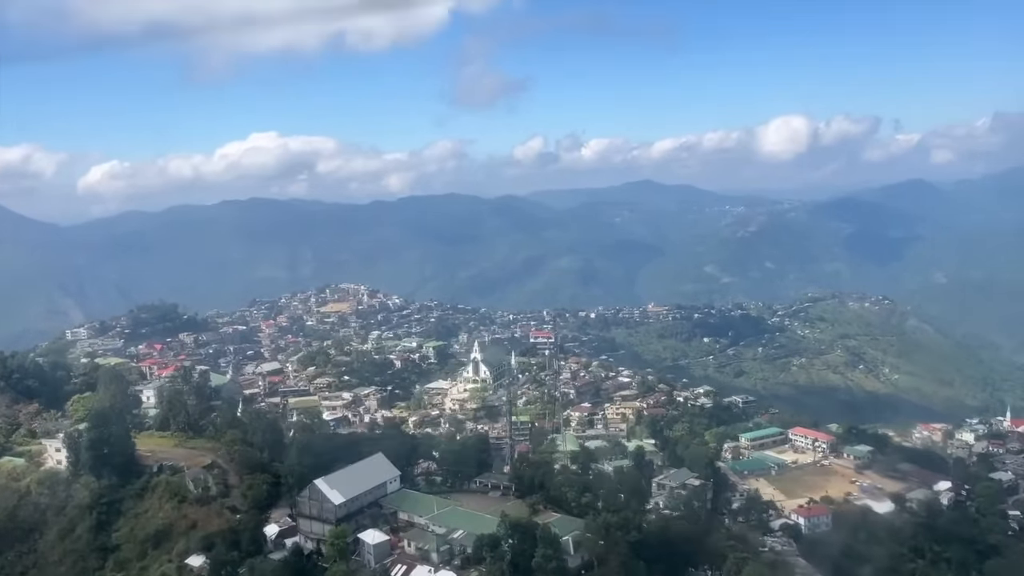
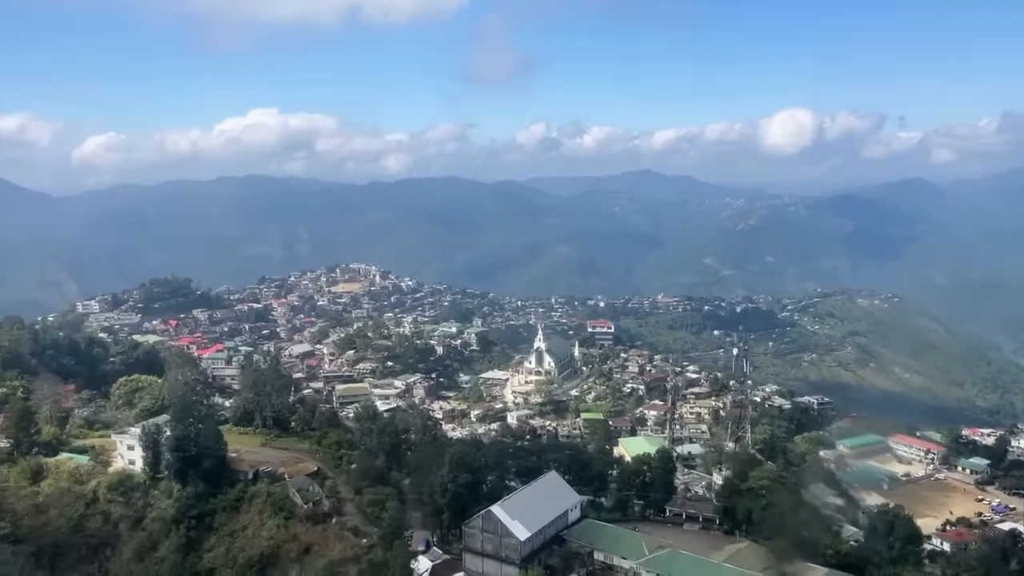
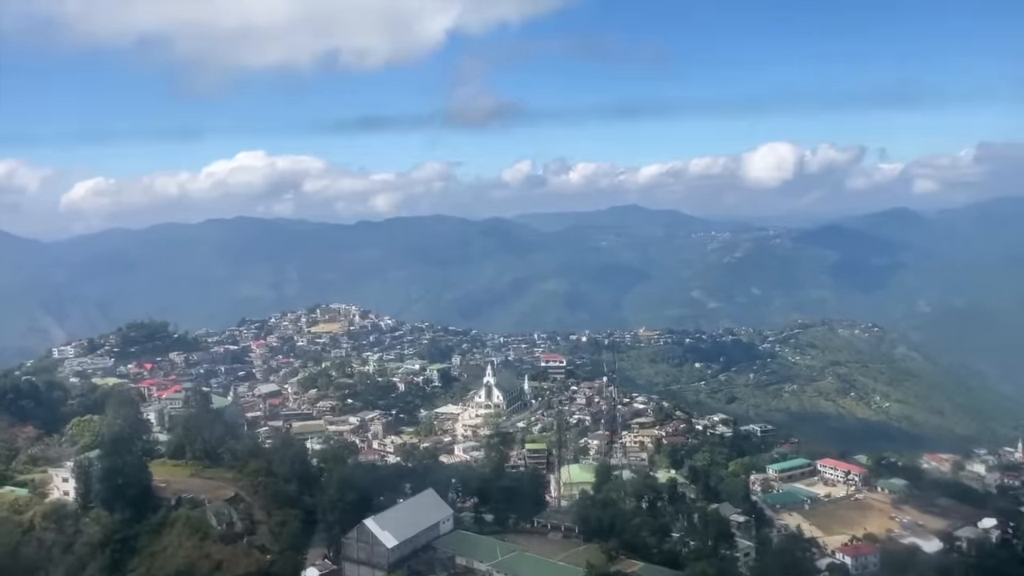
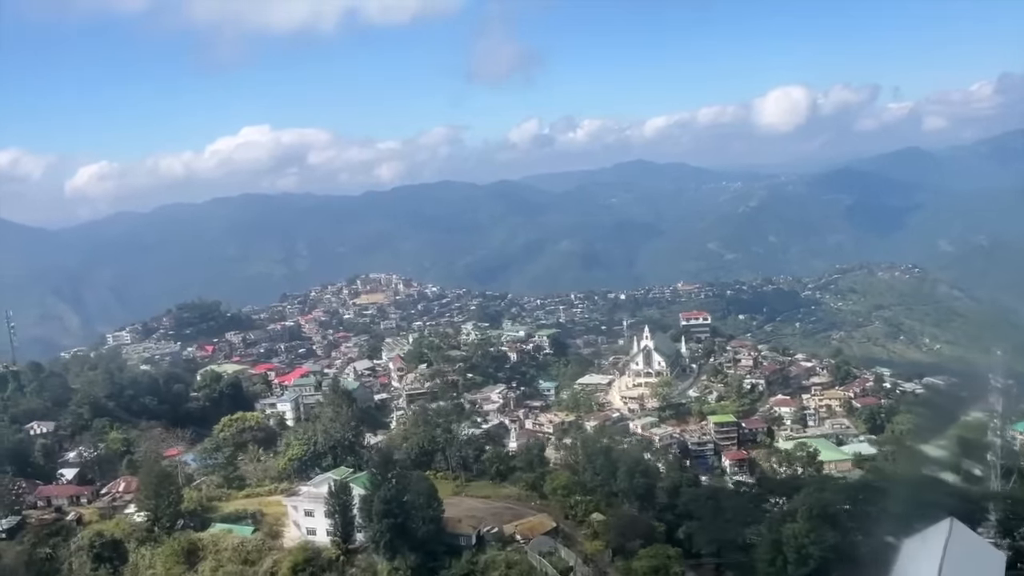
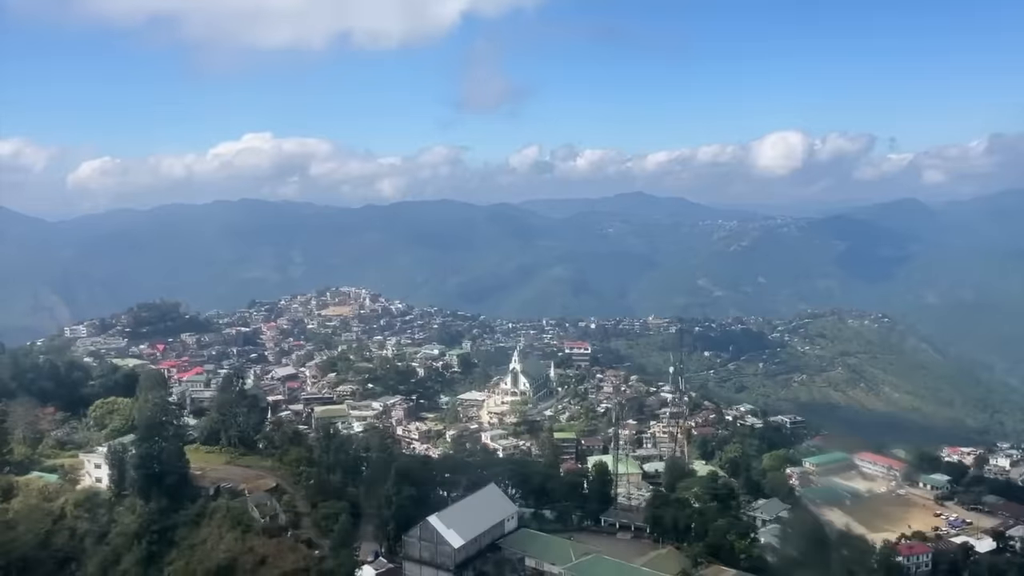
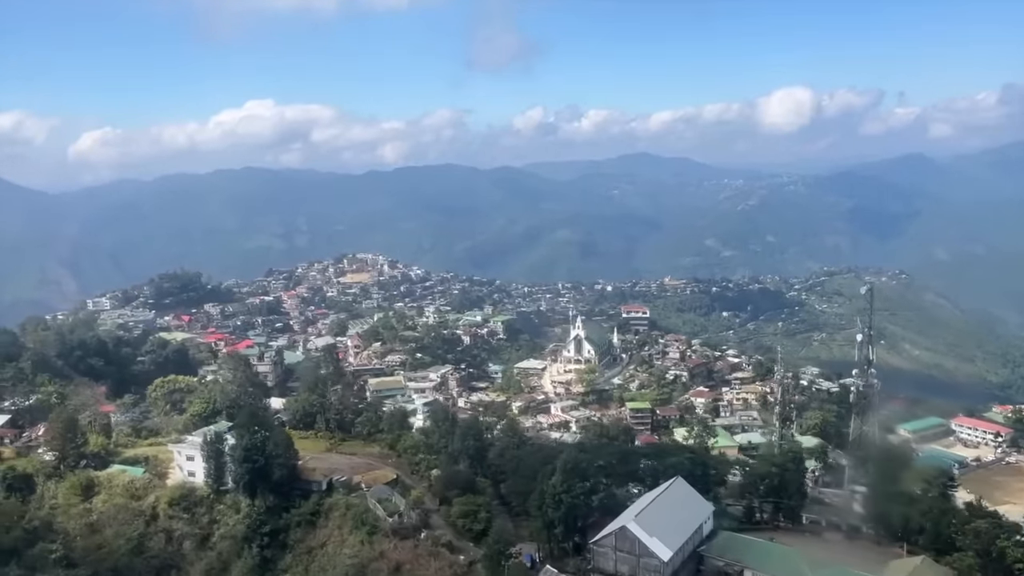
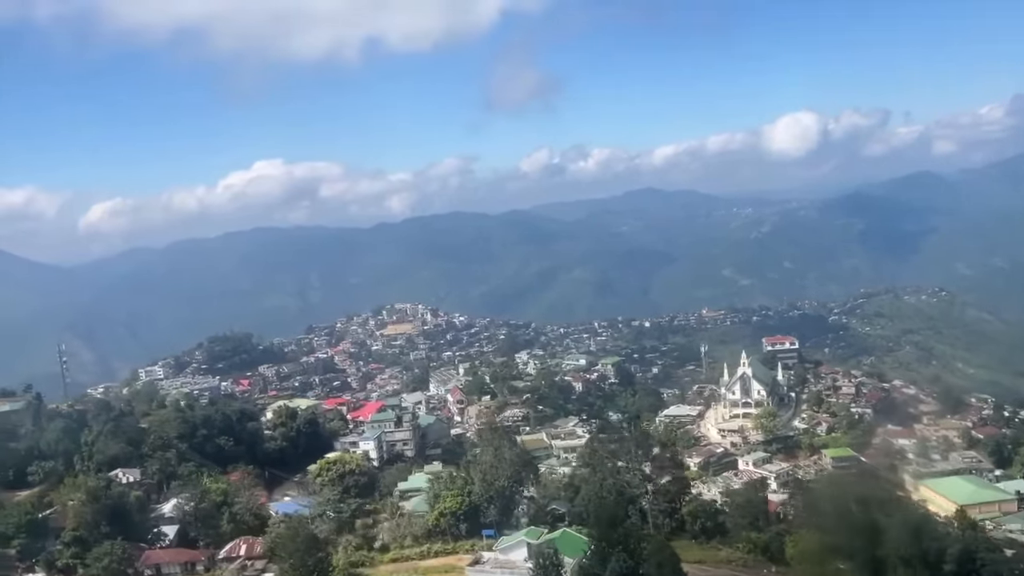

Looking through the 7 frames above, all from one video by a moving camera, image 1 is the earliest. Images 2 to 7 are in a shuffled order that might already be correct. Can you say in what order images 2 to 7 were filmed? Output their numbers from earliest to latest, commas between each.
3, 5, 2, 6, 4, 7
